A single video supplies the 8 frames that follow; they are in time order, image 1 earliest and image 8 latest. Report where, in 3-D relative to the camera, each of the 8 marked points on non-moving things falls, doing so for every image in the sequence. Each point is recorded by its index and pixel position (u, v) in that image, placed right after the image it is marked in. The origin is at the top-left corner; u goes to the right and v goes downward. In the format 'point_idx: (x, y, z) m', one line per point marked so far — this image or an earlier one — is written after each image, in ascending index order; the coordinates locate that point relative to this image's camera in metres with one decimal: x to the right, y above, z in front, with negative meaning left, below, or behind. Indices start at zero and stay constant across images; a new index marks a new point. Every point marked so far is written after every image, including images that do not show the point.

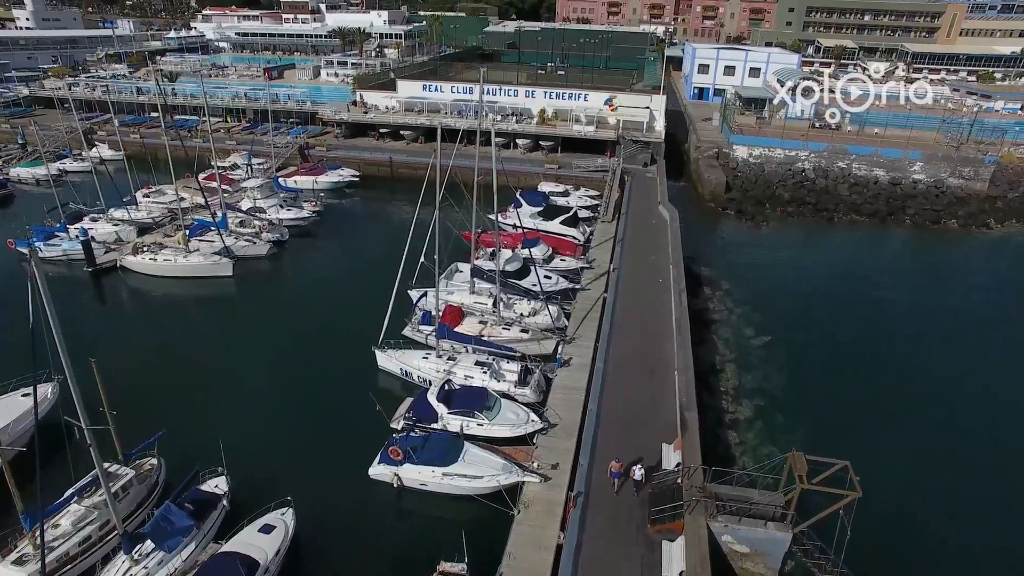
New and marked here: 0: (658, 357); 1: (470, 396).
0: (+4.4, -2.1, +19.3) m
1: (-1.2, -3.0, +17.7) m
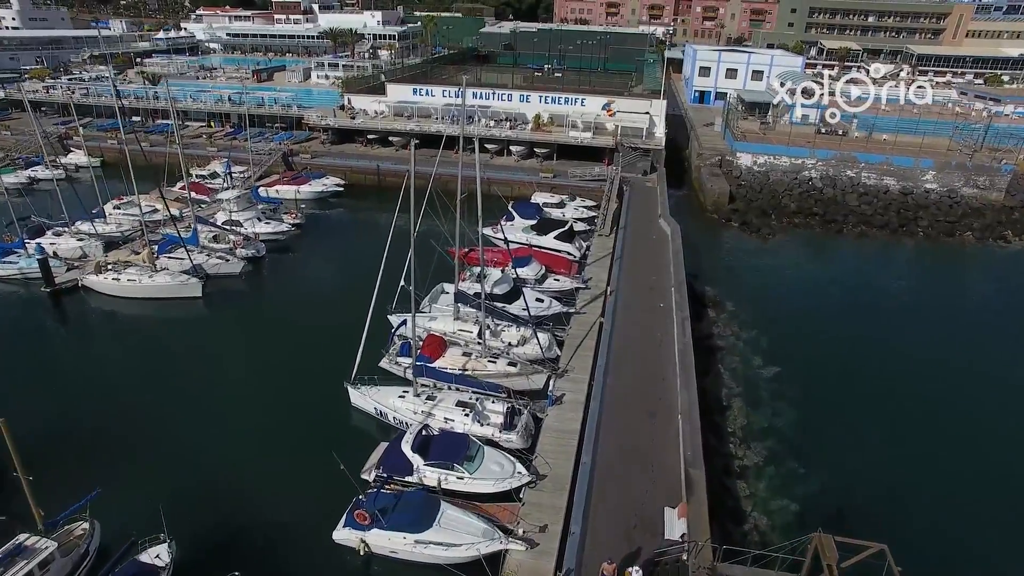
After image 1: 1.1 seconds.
0: (+4.0, -3.0, +17.4) m
1: (-1.6, -3.9, +15.9) m
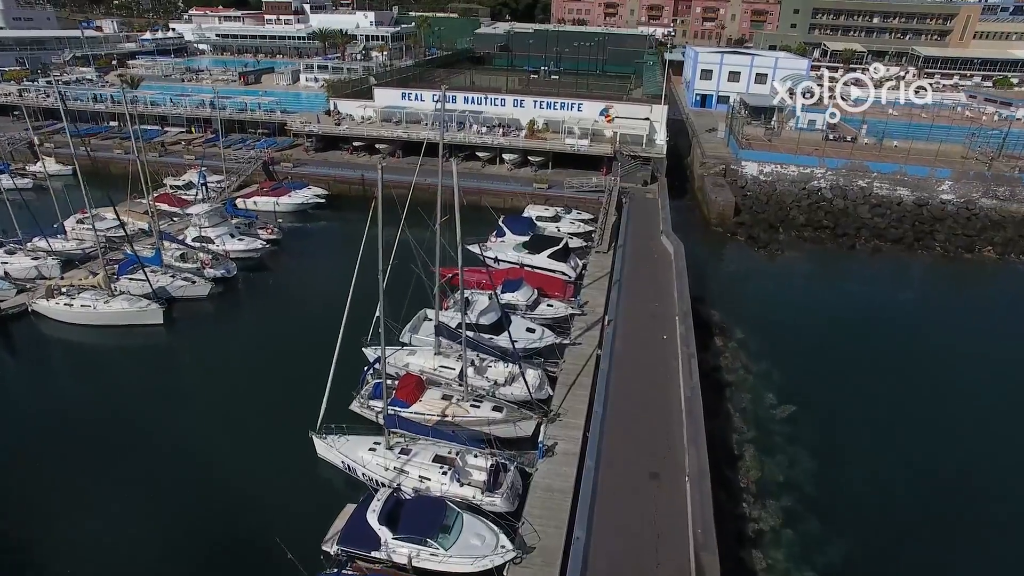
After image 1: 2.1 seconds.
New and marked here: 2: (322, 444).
0: (+3.6, -3.9, +15.3) m
1: (-1.9, -4.8, +13.8) m
2: (-4.9, -4.0, +16.6) m
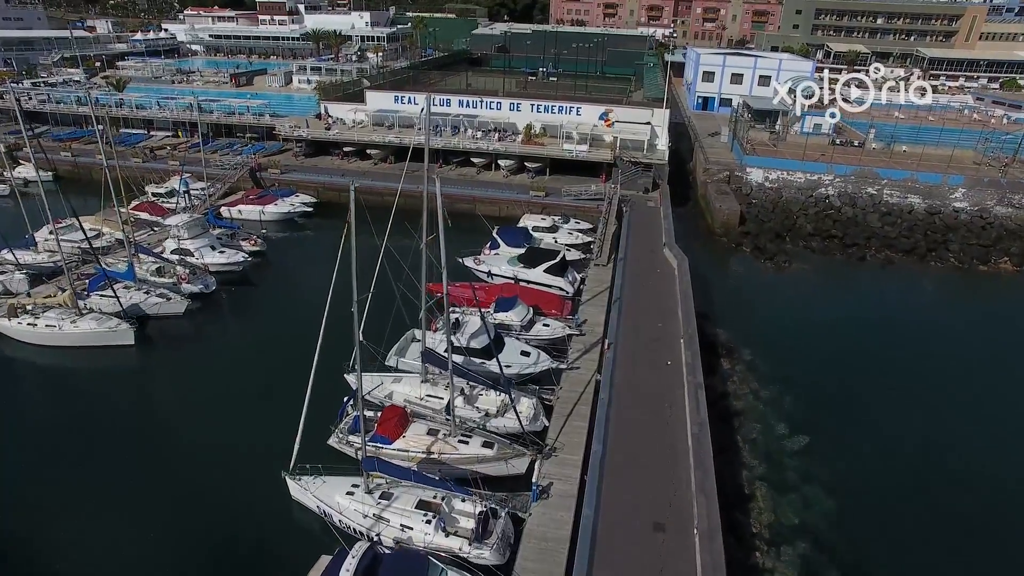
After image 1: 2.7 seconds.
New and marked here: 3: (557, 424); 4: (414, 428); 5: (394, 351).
0: (+3.4, -4.5, +13.9) m
1: (-2.1, -5.4, +12.3) m
2: (-5.1, -4.7, +15.2) m
3: (+1.2, -3.6, +17.1) m
4: (-2.5, -3.6, +16.5) m
5: (-3.7, -2.0, +20.0) m
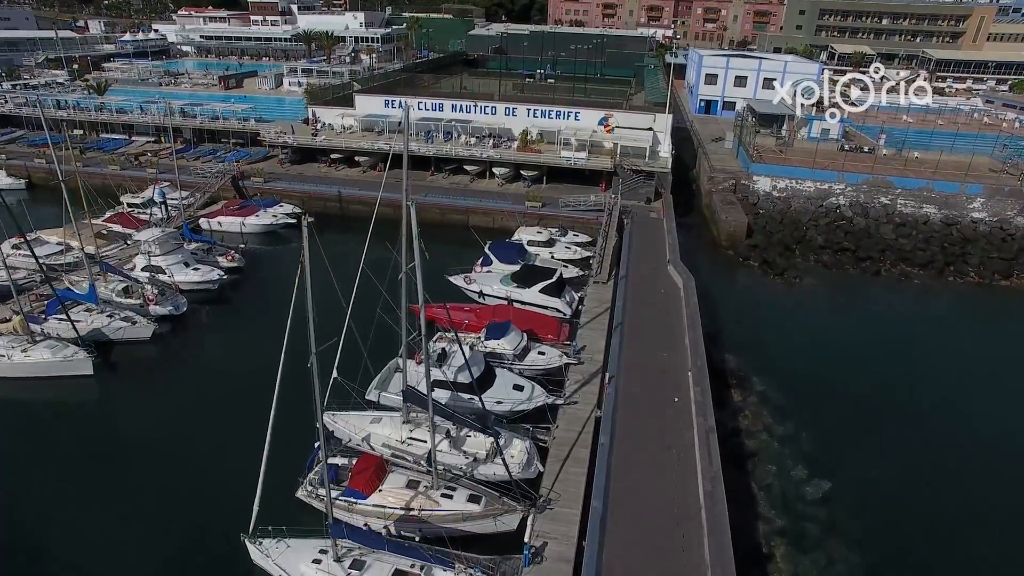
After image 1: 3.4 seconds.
0: (+3.2, -5.3, +12.2) m
1: (-2.4, -6.2, +10.6) m
2: (-5.4, -5.5, +13.5) m
3: (+1.0, -4.4, +15.4) m
4: (-2.8, -4.4, +14.8) m
5: (-3.9, -2.7, +18.2) m
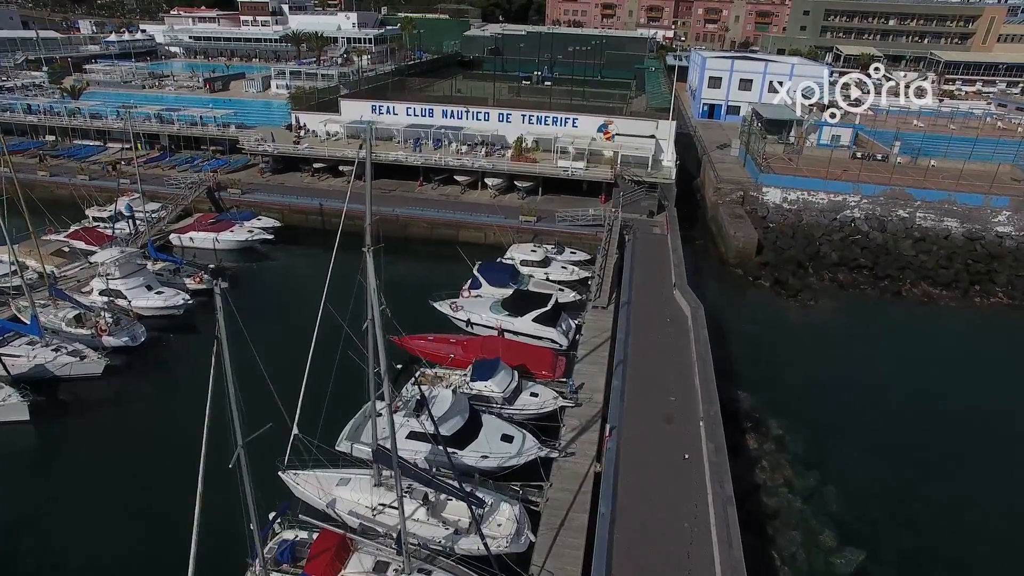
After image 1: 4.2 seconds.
0: (+2.9, -6.2, +10.0) m
1: (-2.7, -7.2, +8.4) m
2: (-5.7, -6.4, +11.3) m
3: (+0.7, -5.3, +13.2) m
4: (-3.1, -5.3, +12.6) m
5: (-4.2, -3.7, +16.1) m
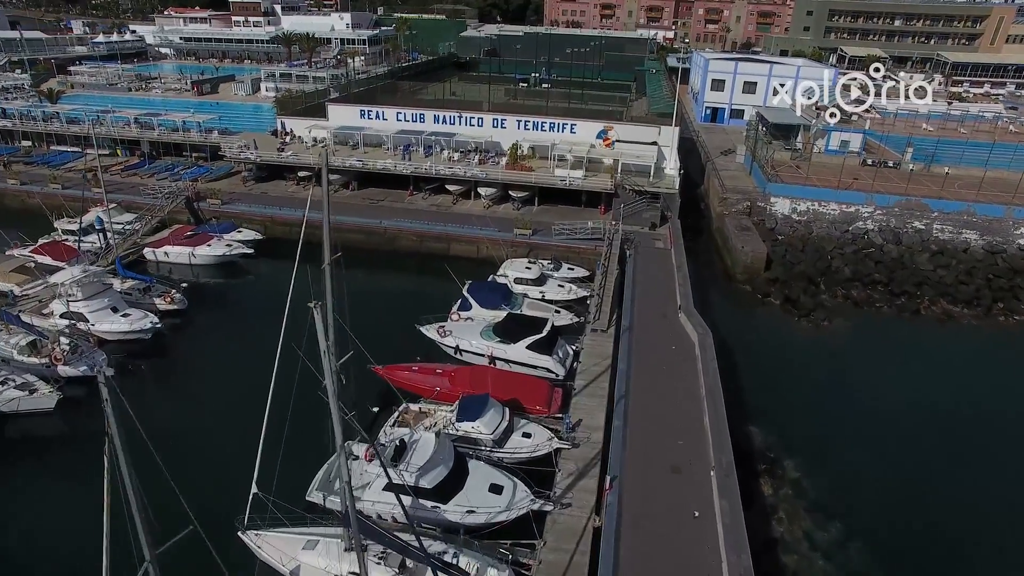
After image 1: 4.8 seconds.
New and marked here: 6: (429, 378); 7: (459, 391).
0: (+2.6, -7.0, +8.3) m
1: (-2.9, -7.9, +6.7) m
2: (-5.9, -7.1, +9.6) m
3: (+0.4, -6.1, +11.6) m
4: (-3.3, -6.1, +10.9) m
5: (-4.5, -4.4, +14.4) m
6: (-2.4, -2.6, +18.4) m
7: (-1.5, -2.8, +18.0) m
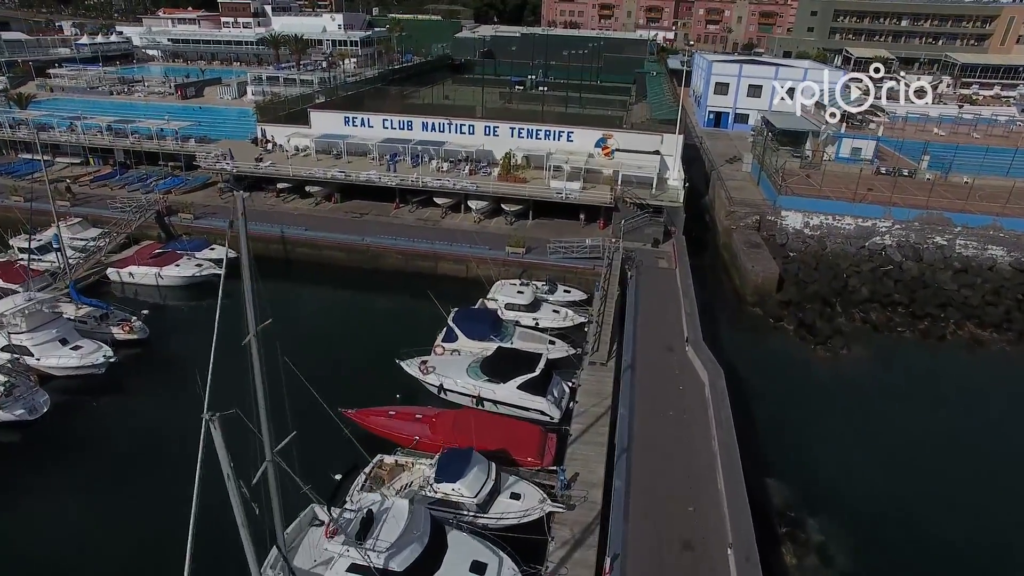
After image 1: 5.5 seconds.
0: (+2.4, -7.9, +6.3) m
1: (-3.2, -8.8, +4.7) m
2: (-6.2, -8.1, +7.6) m
3: (+0.2, -7.0, +9.5) m
4: (-3.6, -7.0, +8.9) m
5: (-4.8, -5.3, +12.3) m
6: (-2.7, -3.5, +16.3) m
7: (-1.8, -3.7, +16.0) m
